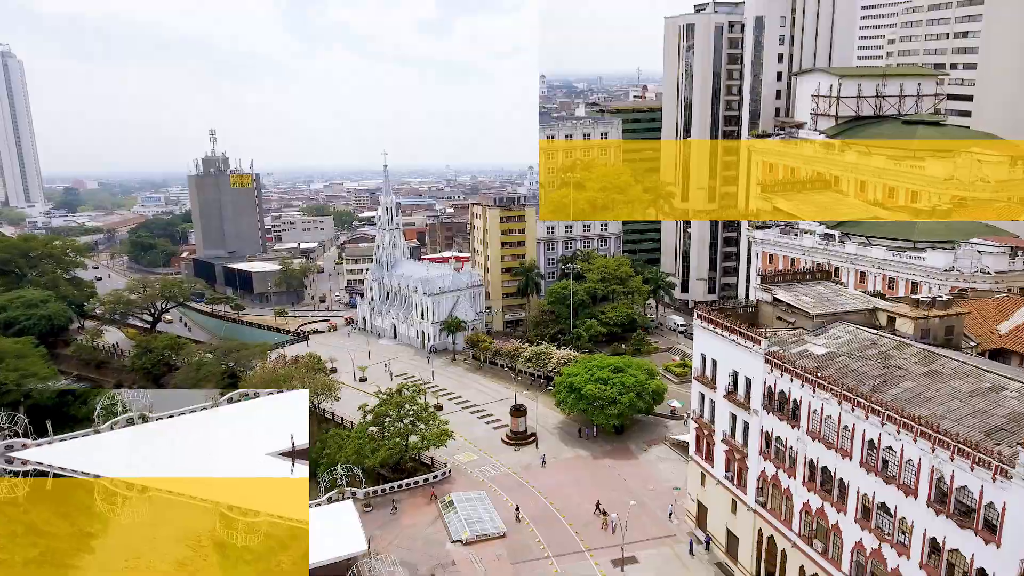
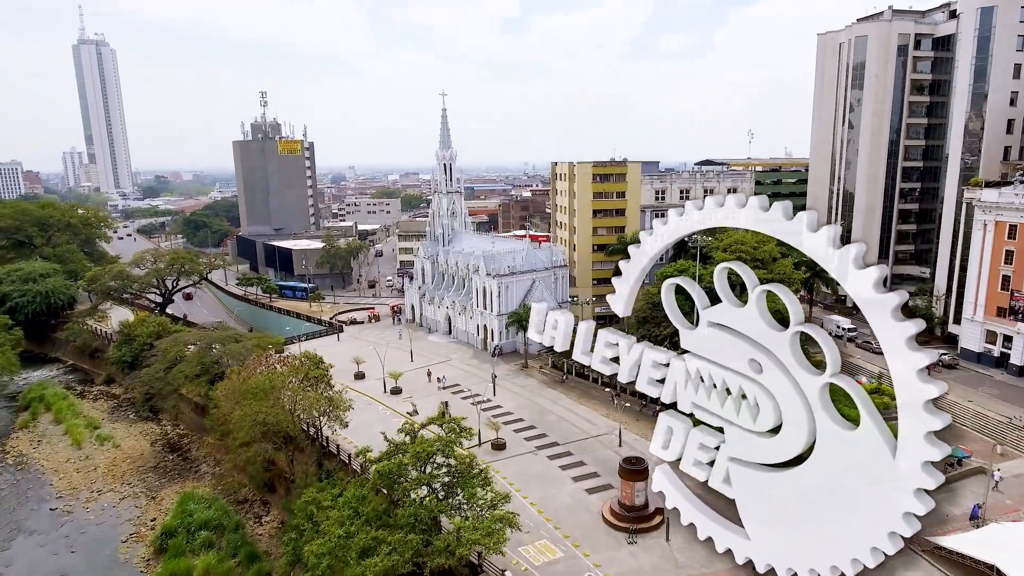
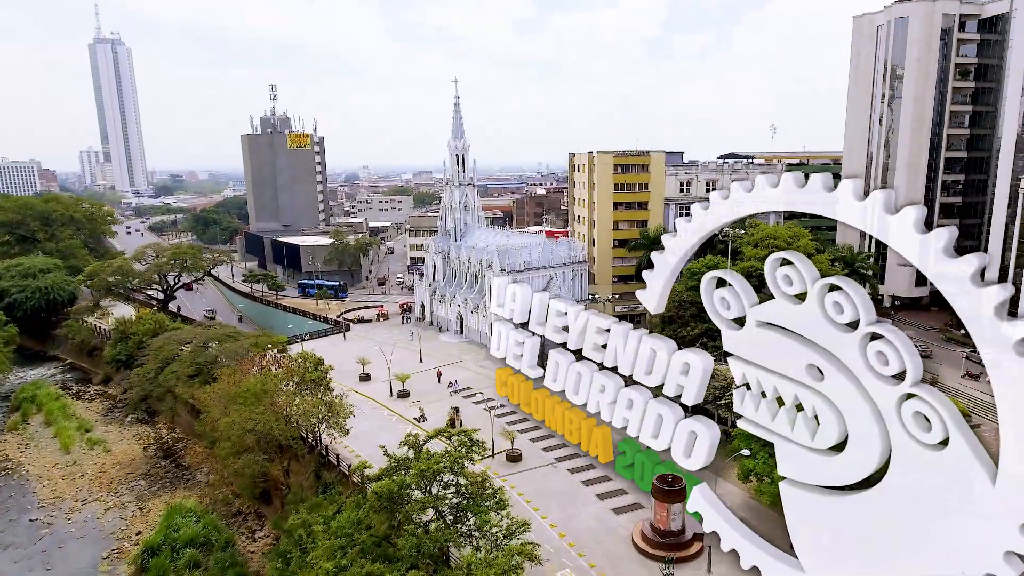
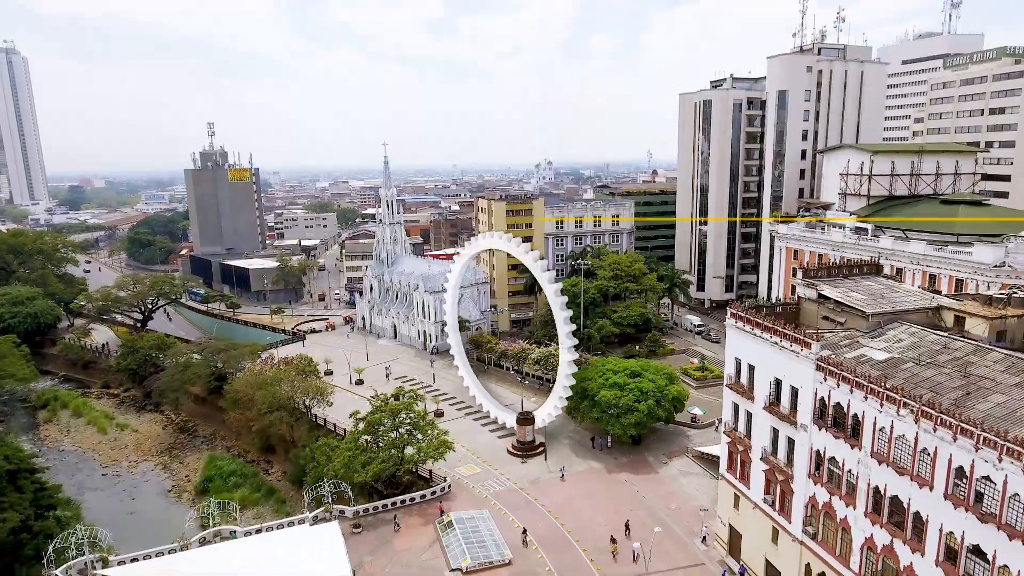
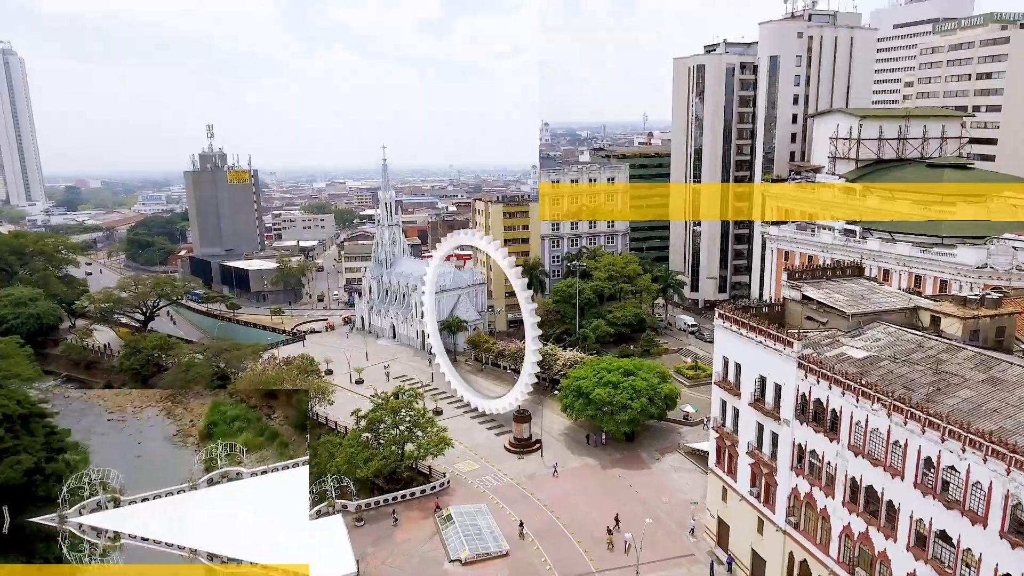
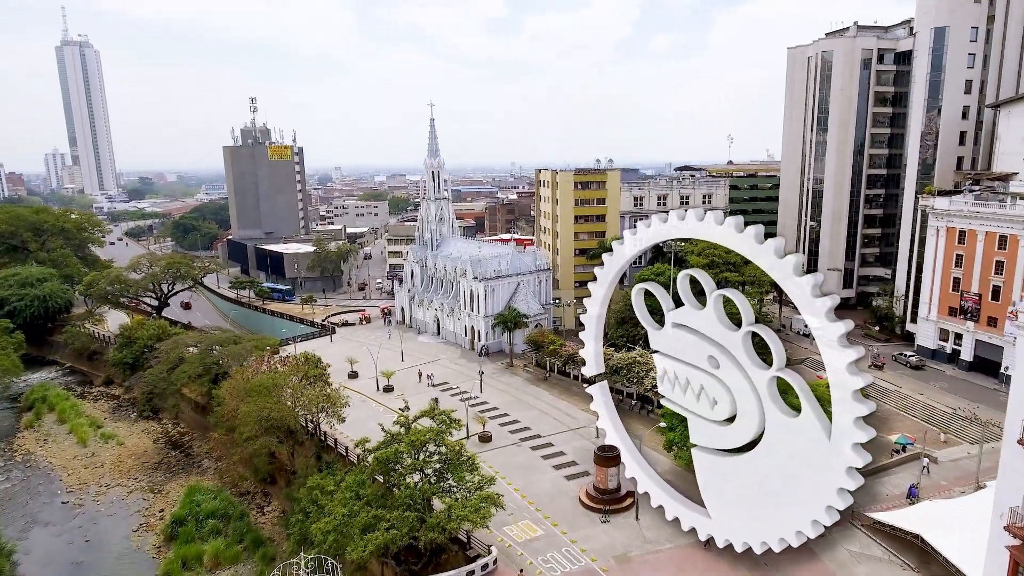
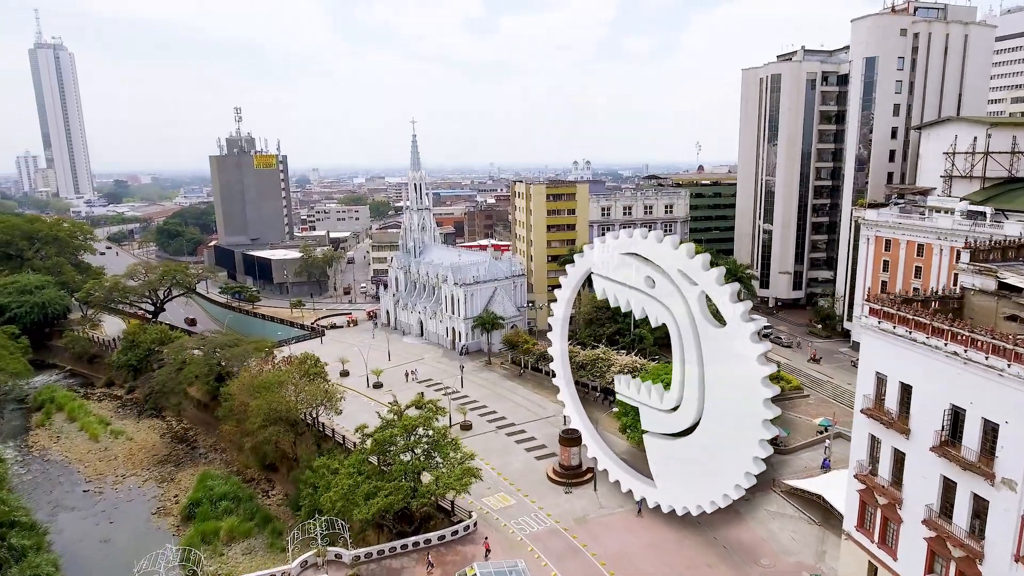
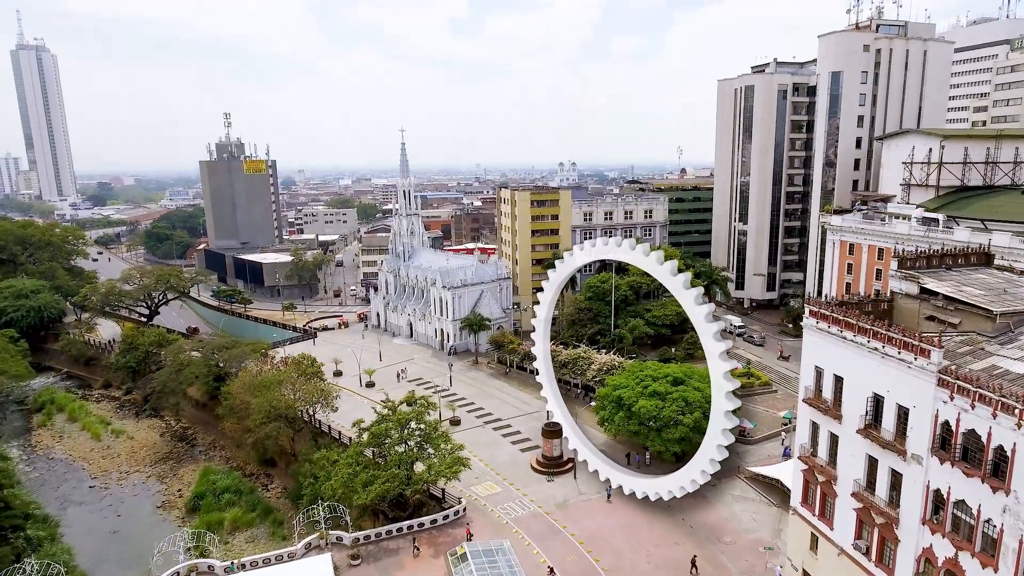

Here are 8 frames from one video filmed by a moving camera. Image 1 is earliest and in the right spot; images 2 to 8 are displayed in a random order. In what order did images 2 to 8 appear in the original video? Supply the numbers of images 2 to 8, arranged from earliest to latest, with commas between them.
5, 4, 8, 7, 6, 2, 3
